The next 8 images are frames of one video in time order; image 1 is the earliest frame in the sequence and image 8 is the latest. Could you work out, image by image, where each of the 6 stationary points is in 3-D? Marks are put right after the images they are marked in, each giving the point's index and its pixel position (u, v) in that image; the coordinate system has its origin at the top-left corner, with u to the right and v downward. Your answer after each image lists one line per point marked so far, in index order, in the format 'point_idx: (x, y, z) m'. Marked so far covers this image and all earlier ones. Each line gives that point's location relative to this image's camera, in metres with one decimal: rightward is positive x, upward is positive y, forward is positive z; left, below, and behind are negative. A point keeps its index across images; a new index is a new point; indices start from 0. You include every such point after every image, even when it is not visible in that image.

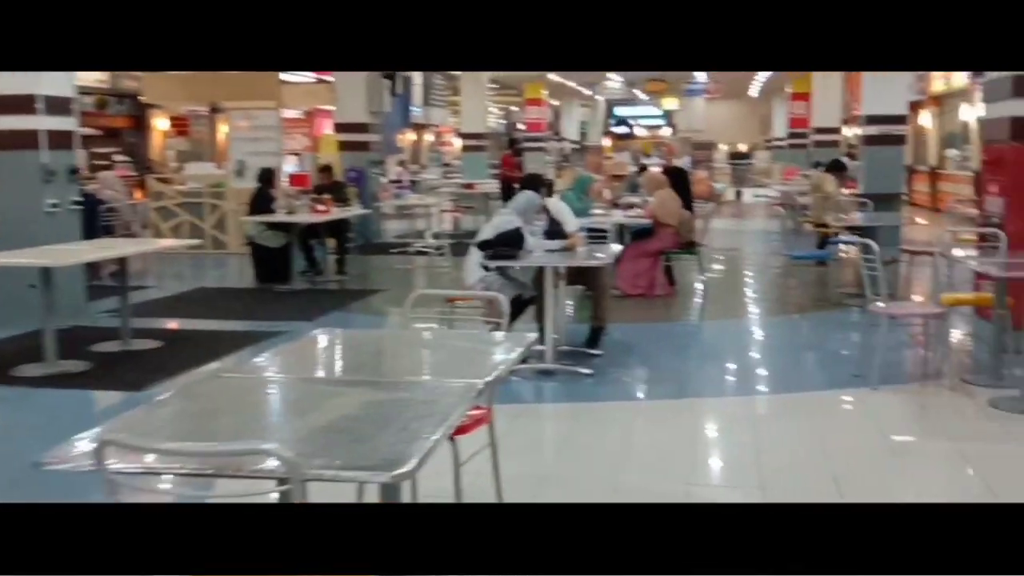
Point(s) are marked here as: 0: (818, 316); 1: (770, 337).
0: (+2.6, -0.3, +8.5) m
1: (+2.1, -0.4, +7.8) m
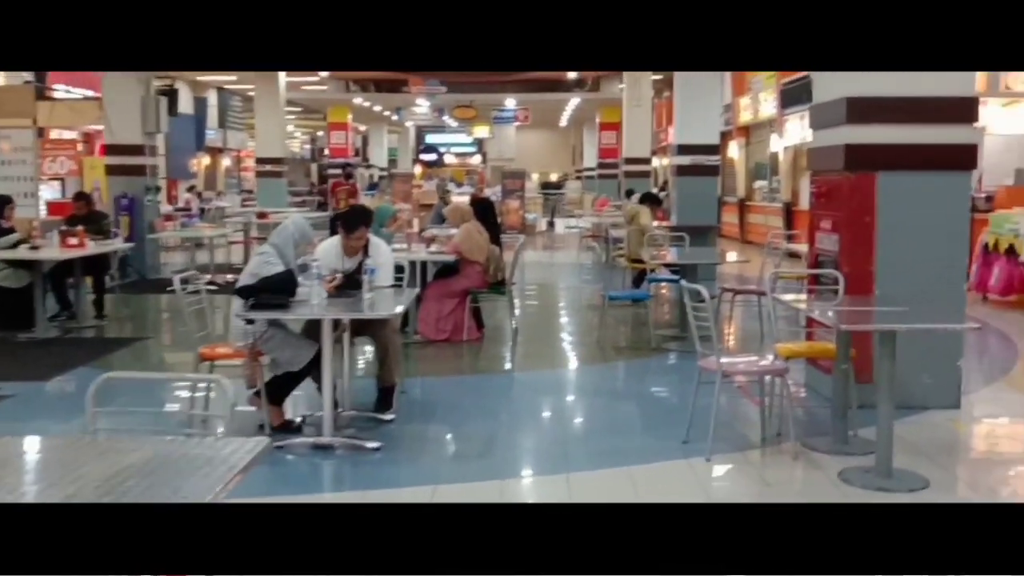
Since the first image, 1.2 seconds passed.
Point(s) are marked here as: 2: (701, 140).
0: (+1.0, -0.6, +8.0) m
1: (+0.6, -0.7, +7.2) m
2: (+2.4, +1.9, +12.7) m
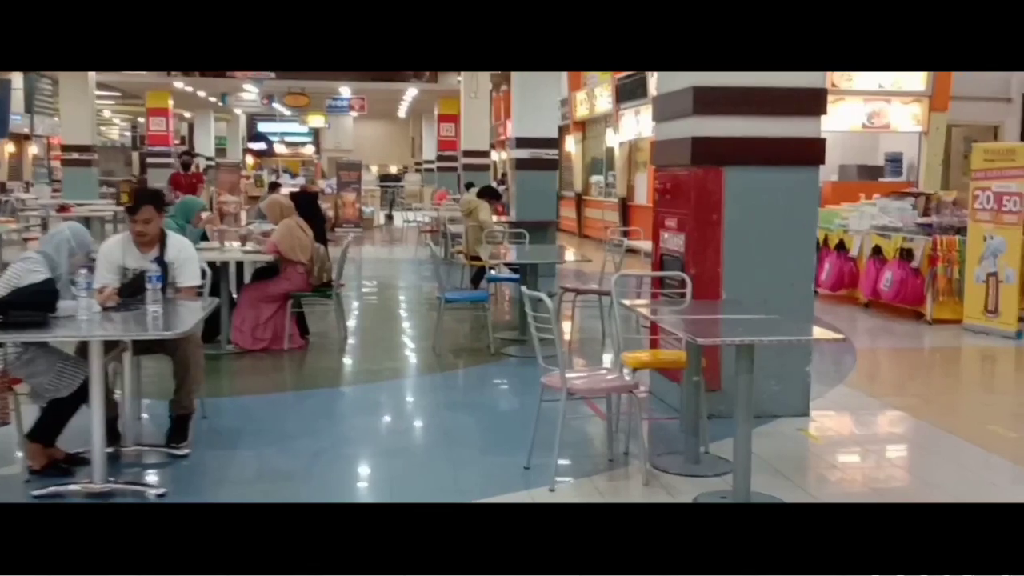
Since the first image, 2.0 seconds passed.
0: (-0.3, -0.6, +7.4) m
1: (-0.6, -0.7, +6.6) m
2: (+0.4, +1.9, +12.3) m
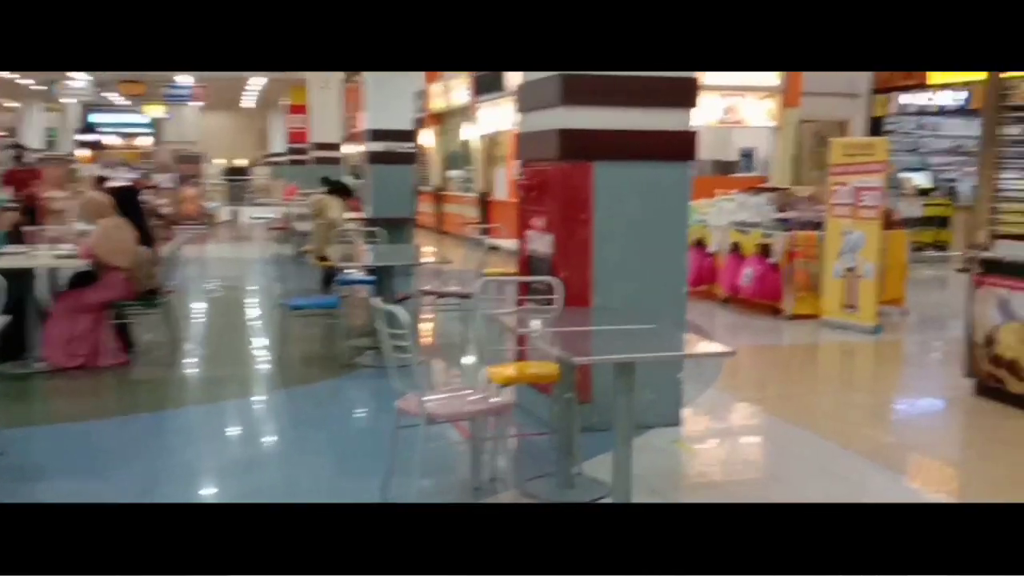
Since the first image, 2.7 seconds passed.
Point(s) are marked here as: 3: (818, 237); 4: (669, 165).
0: (-1.3, -0.6, +6.8) m
1: (-1.4, -0.8, +5.9) m
2: (-1.4, +1.9, +11.7) m
3: (+2.7, +0.5, +8.9) m
4: (+0.8, +0.6, +5.2) m
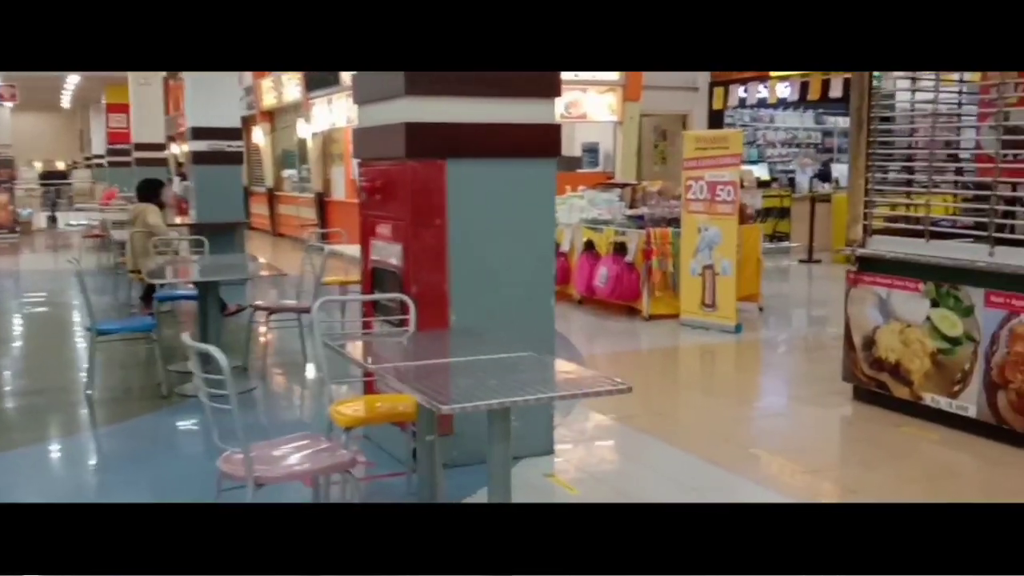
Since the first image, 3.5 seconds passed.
0: (-2.2, -0.8, +5.8) m
1: (-2.2, -0.9, +4.9) m
2: (-3.2, +1.8, +10.6) m
3: (+1.4, +0.5, +8.5) m
4: (+0.1, +0.6, +4.6) m
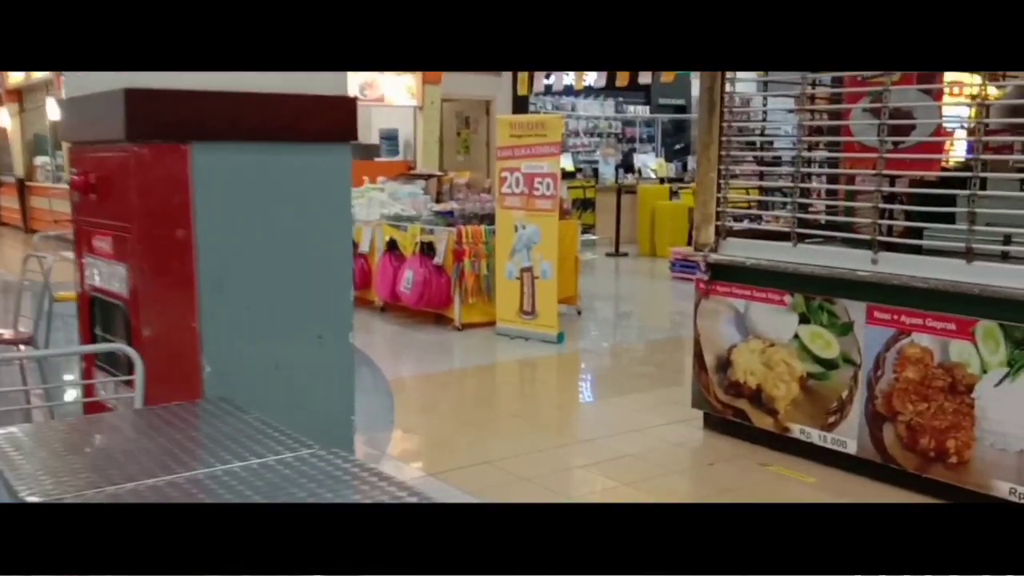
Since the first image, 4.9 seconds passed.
0: (-3.1, -0.9, +4.2) m
1: (-3.0, -1.0, +3.3) m
2: (-5.1, +1.7, +8.7) m
3: (-0.2, +0.4, +7.5) m
4: (-0.7, +0.5, +3.4) m
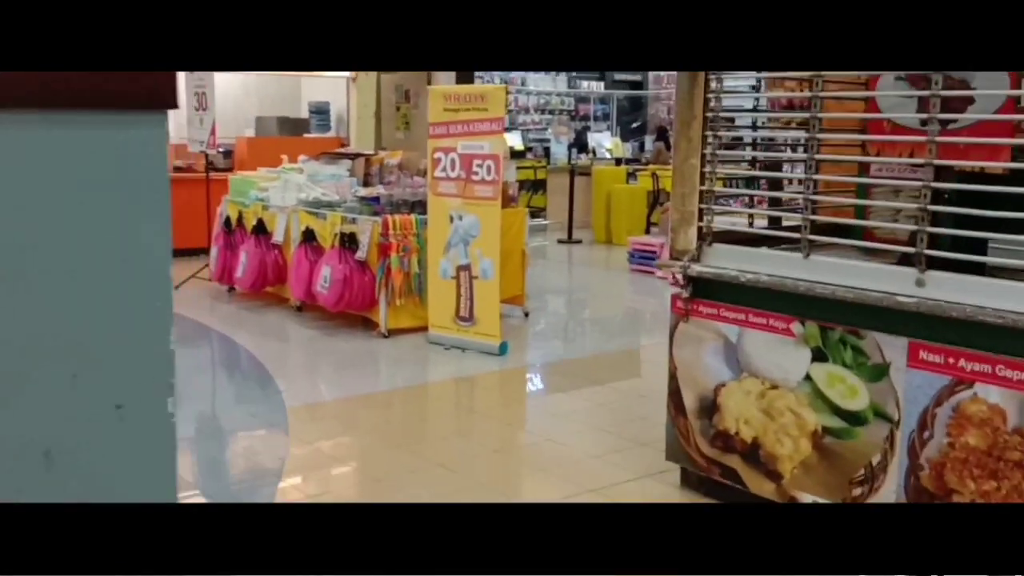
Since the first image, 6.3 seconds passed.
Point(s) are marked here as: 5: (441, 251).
0: (-3.4, -1.0, +2.9) m
1: (-3.2, -1.1, +2.0) m
2: (-5.6, +1.7, +7.3) m
3: (-0.6, +0.4, +6.4) m
4: (-0.9, +0.4, +2.2) m
5: (-0.4, +0.2, +6.1) m
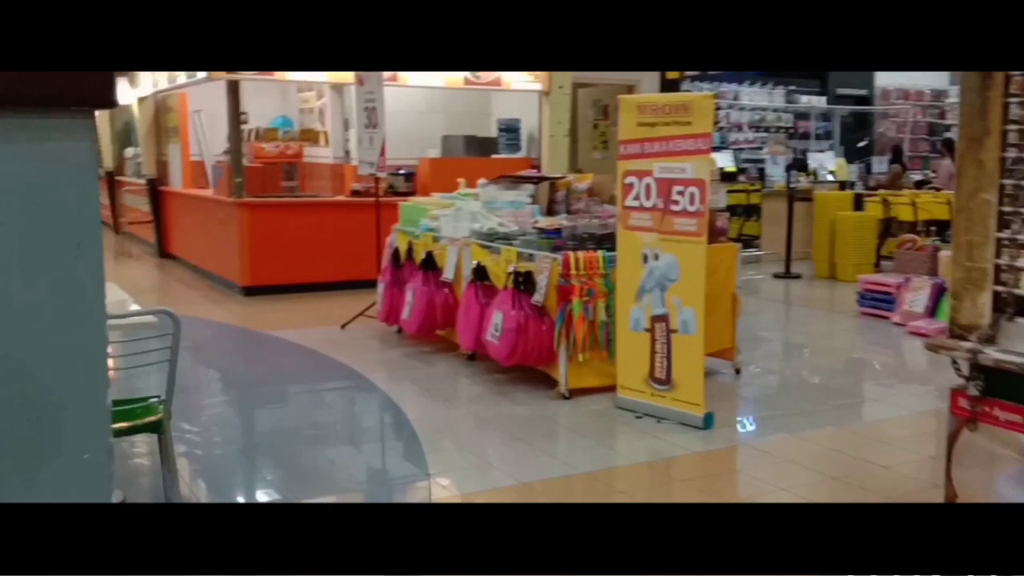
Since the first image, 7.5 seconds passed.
0: (-2.9, -1.1, +2.5) m
1: (-2.9, -1.2, +1.6) m
2: (-4.1, +1.6, +7.2) m
3: (+0.5, +0.2, +5.3) m
4: (-0.6, +0.2, +1.3) m
5: (+0.6, 0.0, +5.1) m
